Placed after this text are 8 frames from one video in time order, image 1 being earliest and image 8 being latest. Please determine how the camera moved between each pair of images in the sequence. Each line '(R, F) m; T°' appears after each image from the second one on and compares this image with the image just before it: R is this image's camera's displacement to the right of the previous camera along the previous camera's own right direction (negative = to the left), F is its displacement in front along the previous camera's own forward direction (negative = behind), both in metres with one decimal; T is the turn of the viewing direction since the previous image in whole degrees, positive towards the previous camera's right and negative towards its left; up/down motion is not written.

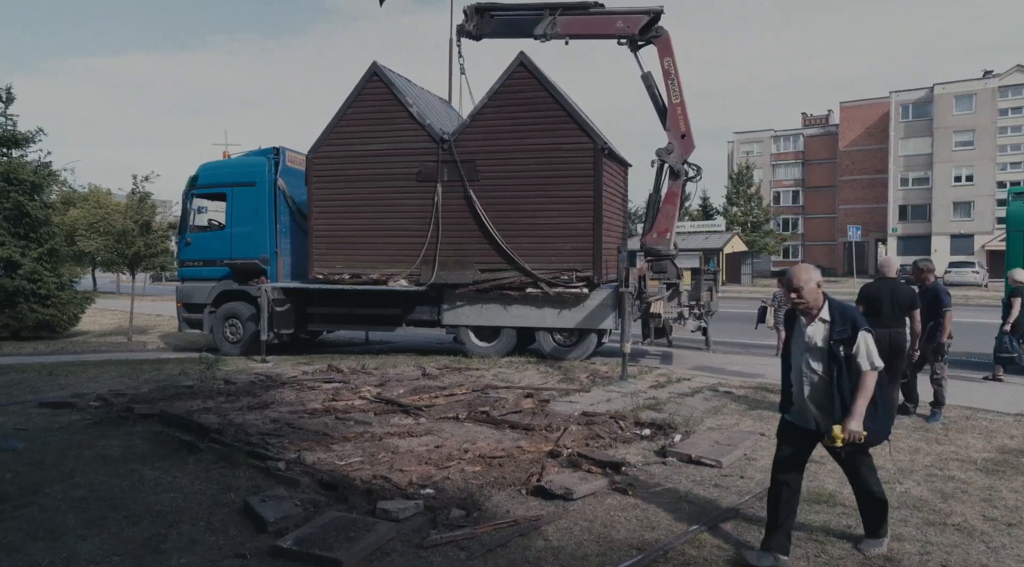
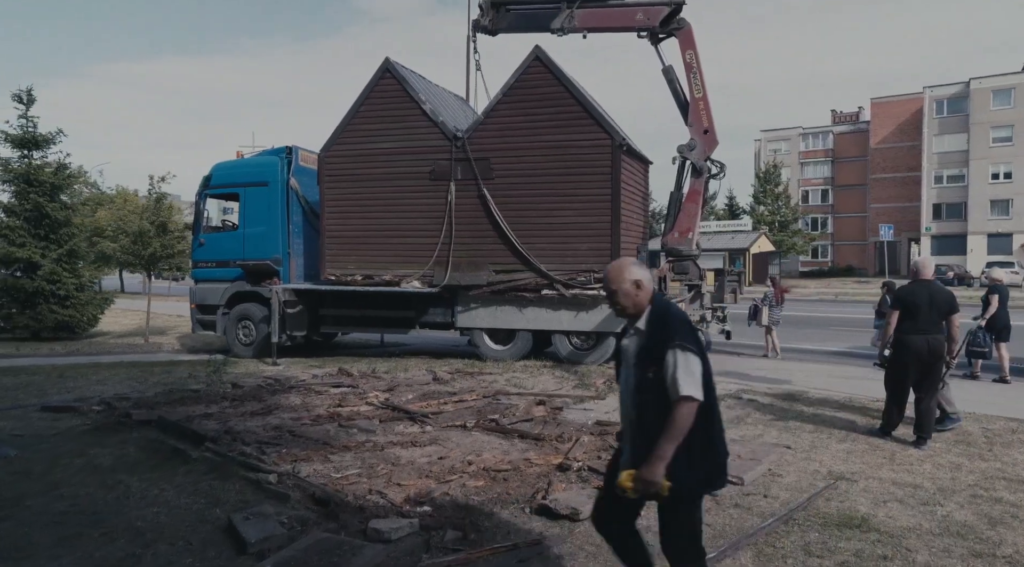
(+0.2, +0.4) m; -2°
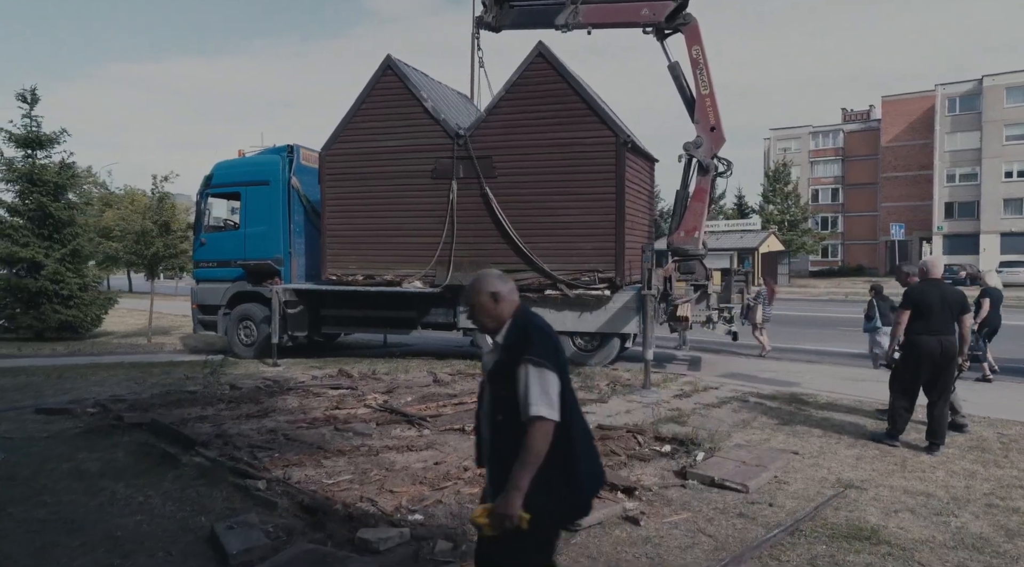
(+0.1, +0.2) m; -1°
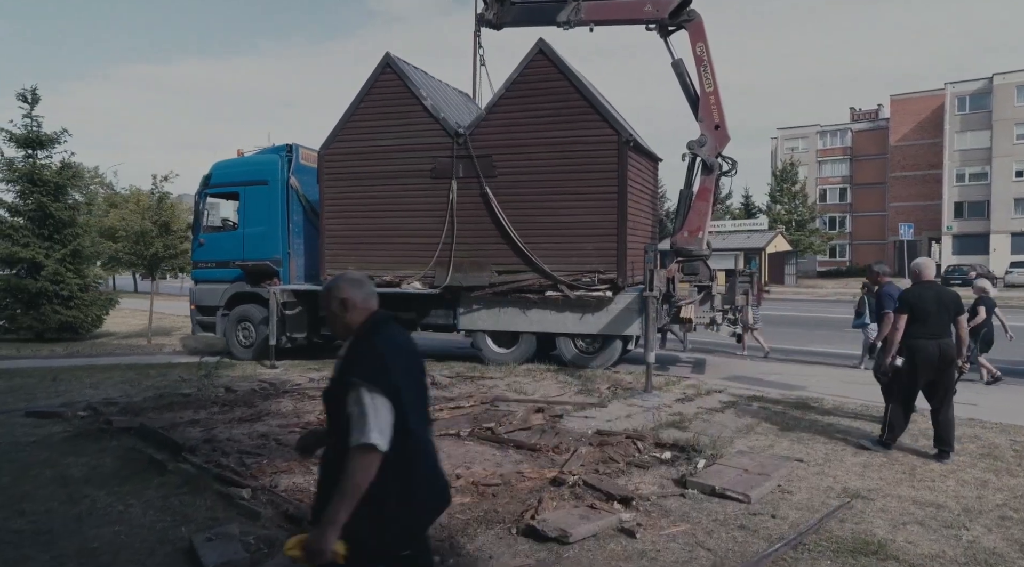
(+0.1, +0.2) m; -1°
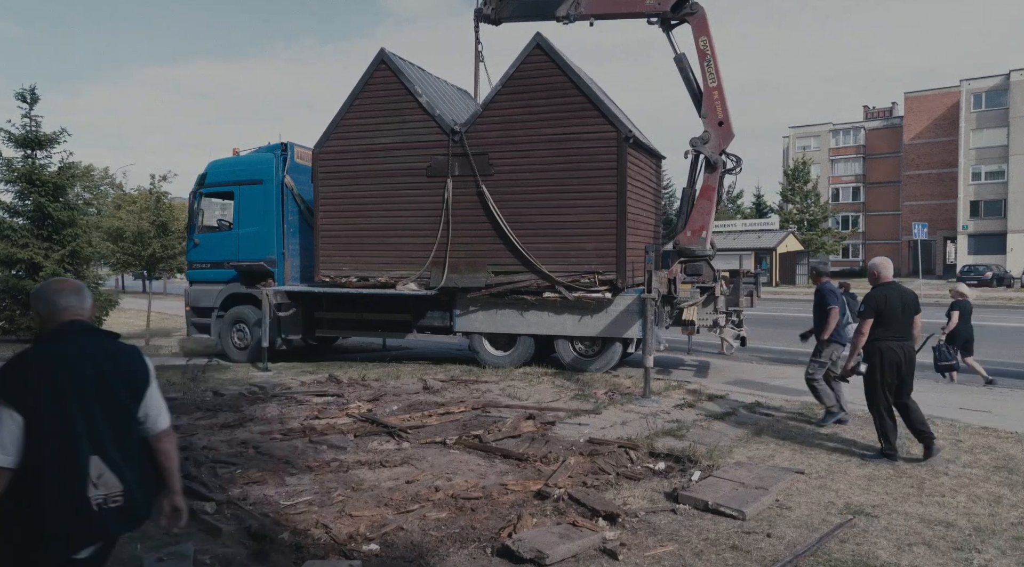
(+0.2, +0.3) m; -1°
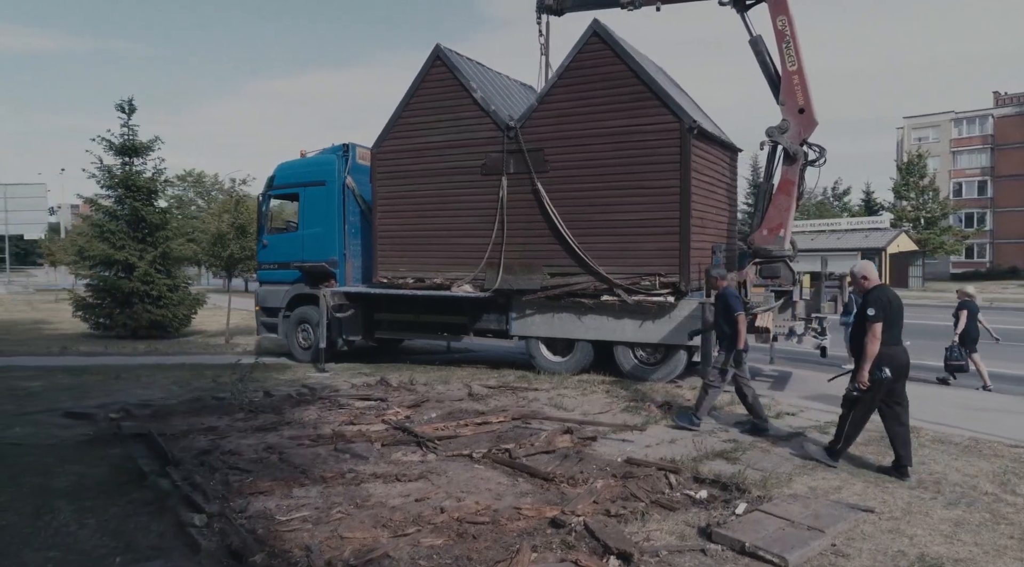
(+0.6, +0.6) m; -8°
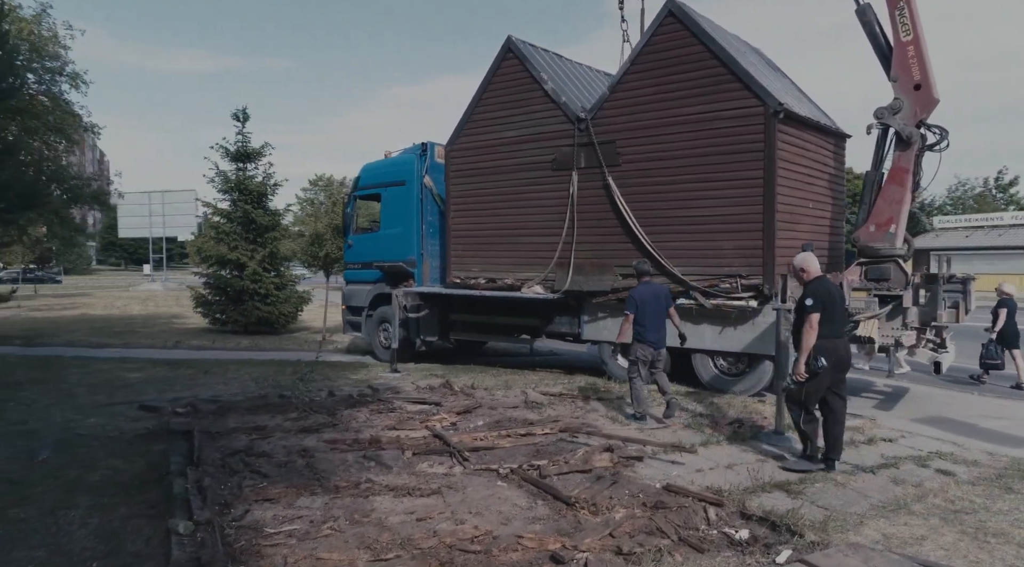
(+0.8, +0.6) m; -10°
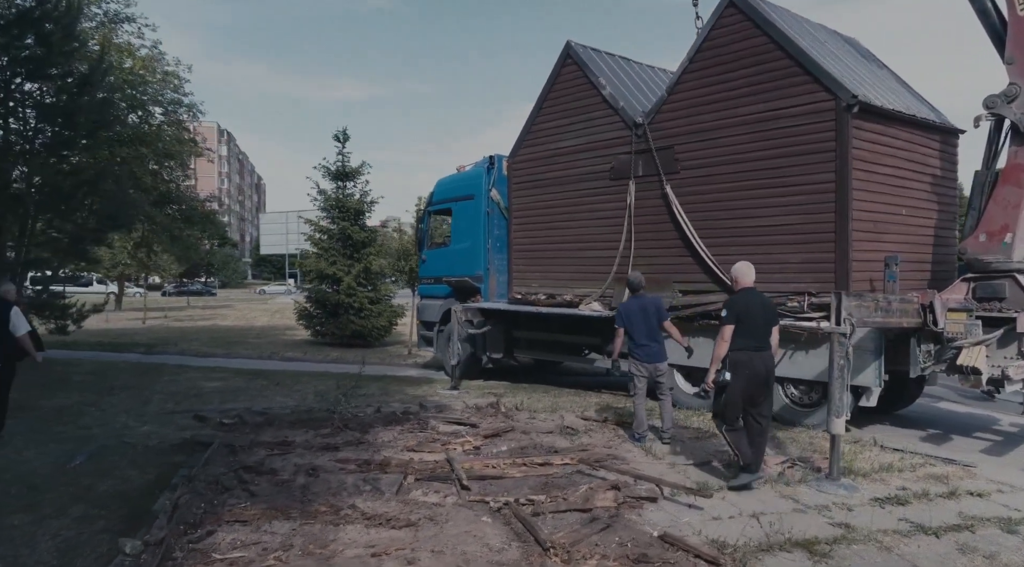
(+1.1, +0.6) m; -11°
